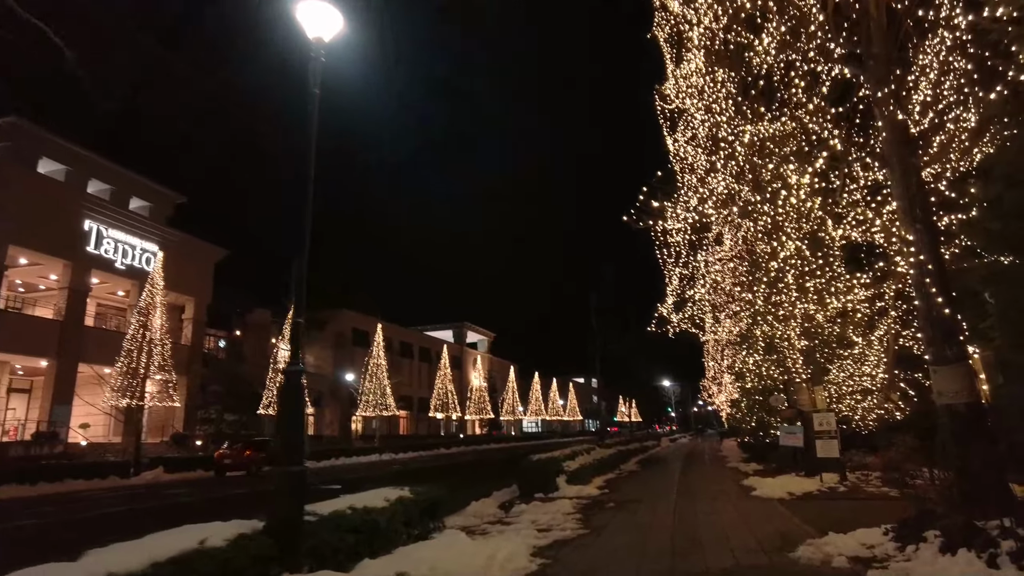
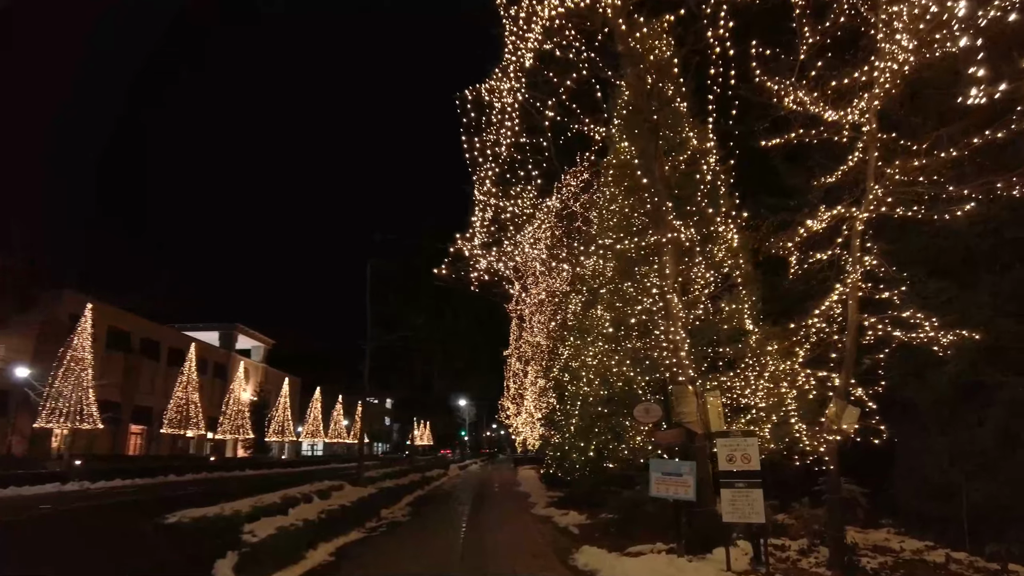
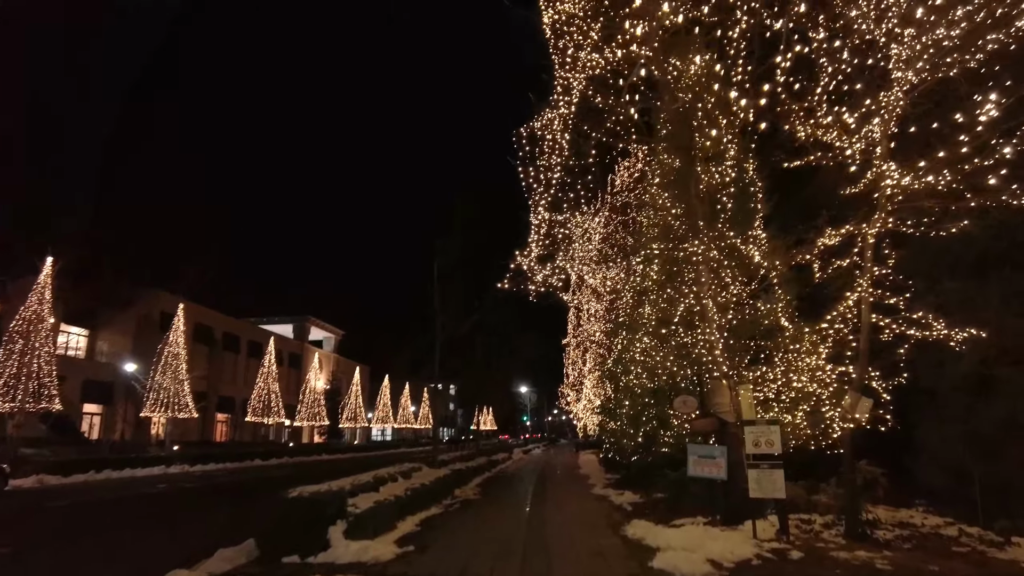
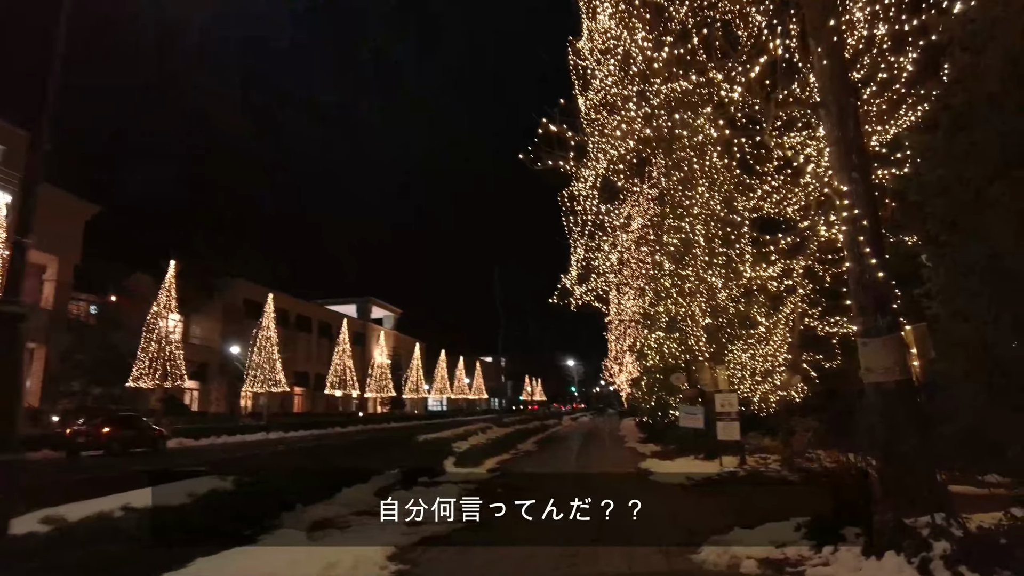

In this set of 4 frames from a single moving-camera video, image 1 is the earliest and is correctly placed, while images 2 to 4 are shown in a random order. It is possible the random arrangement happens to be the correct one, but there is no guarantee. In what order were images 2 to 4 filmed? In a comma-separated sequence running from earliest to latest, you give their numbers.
4, 3, 2
